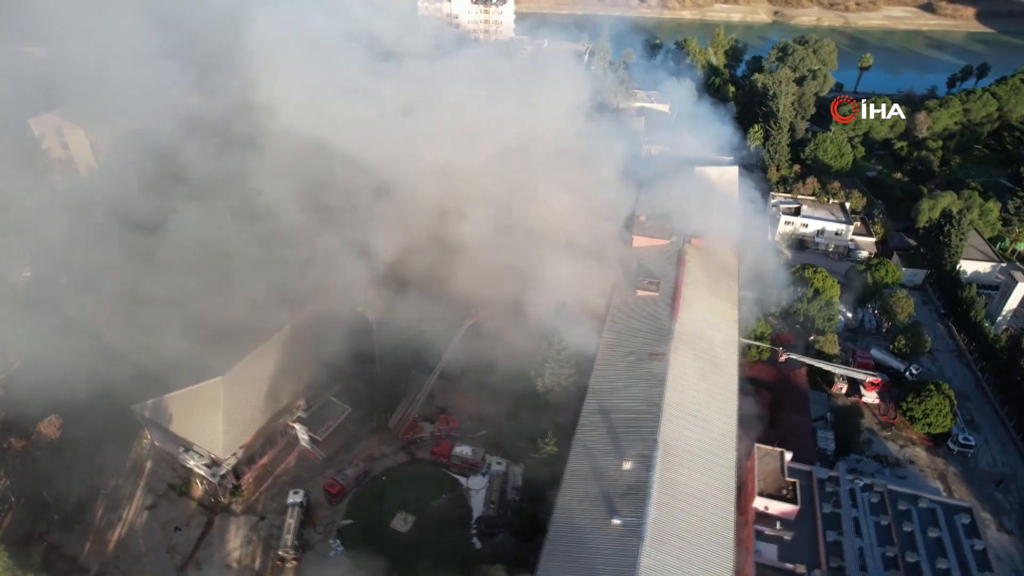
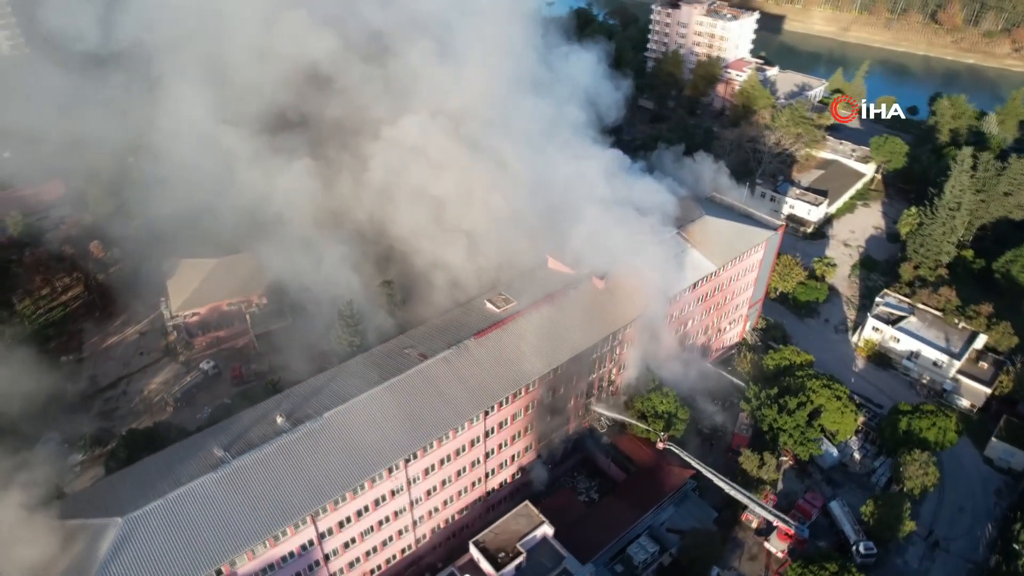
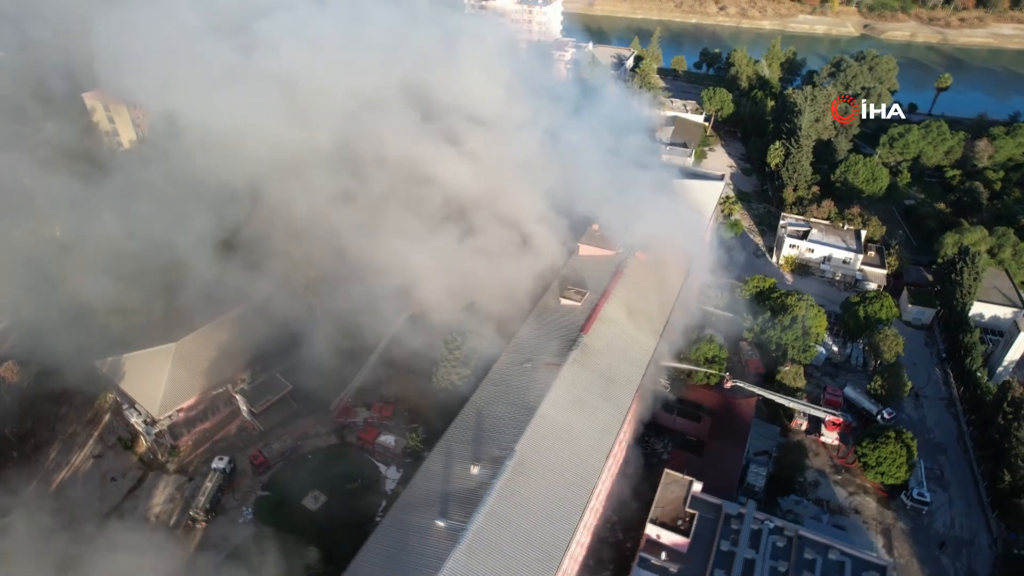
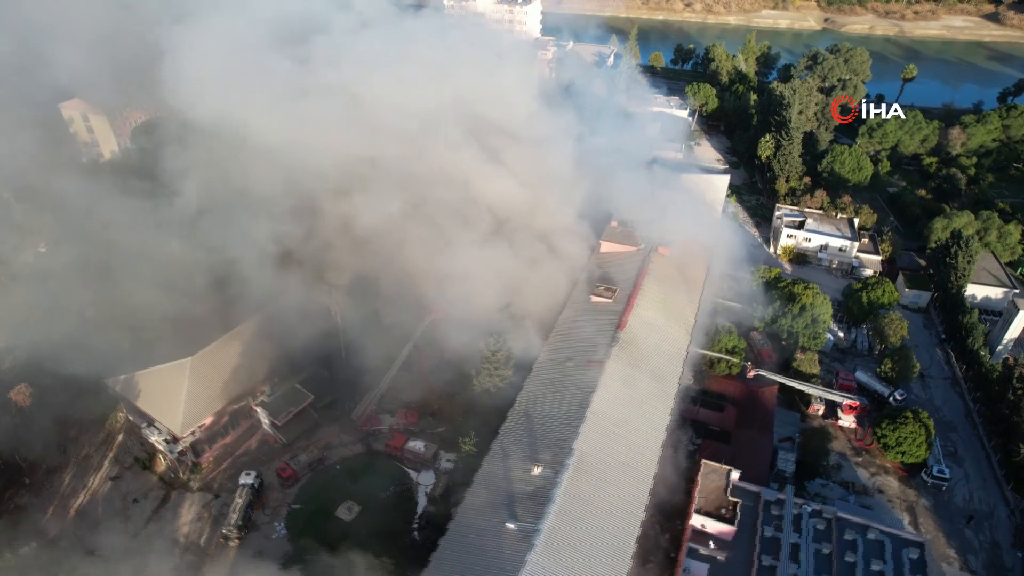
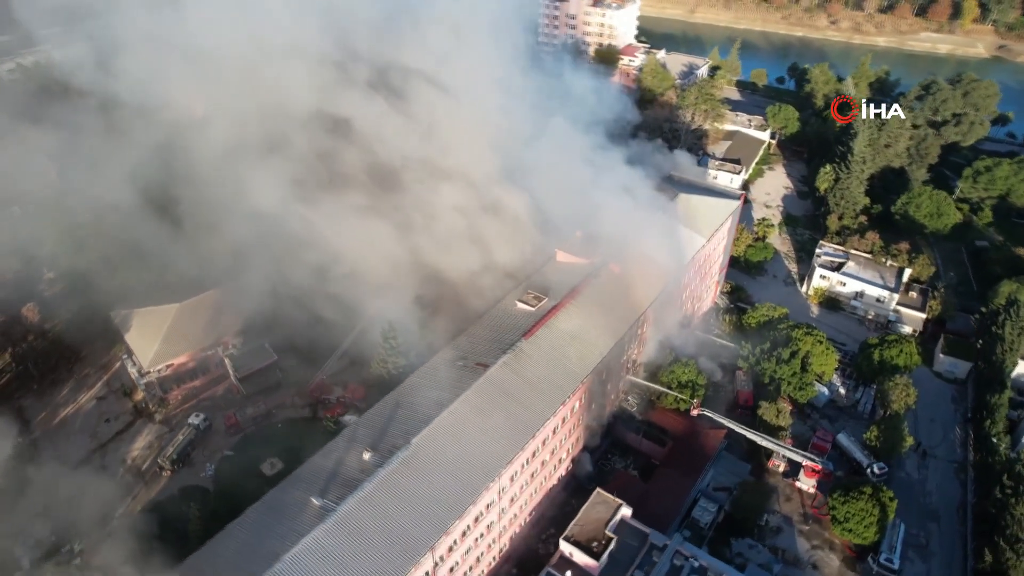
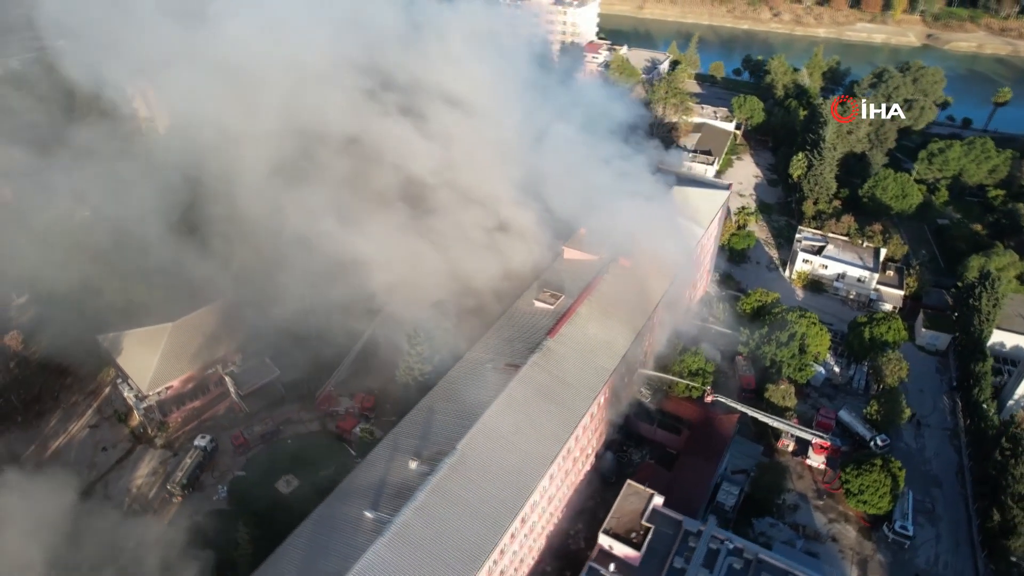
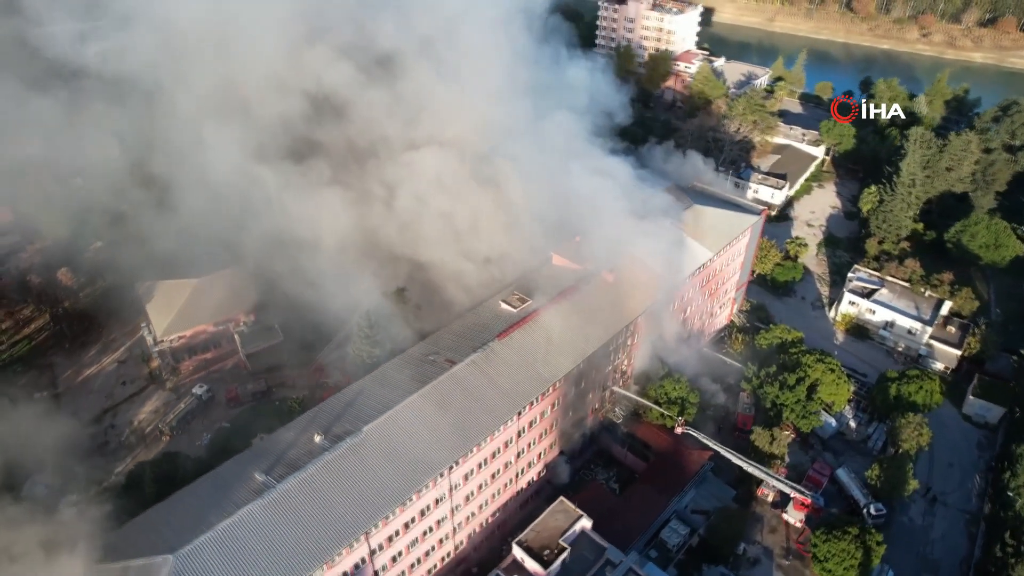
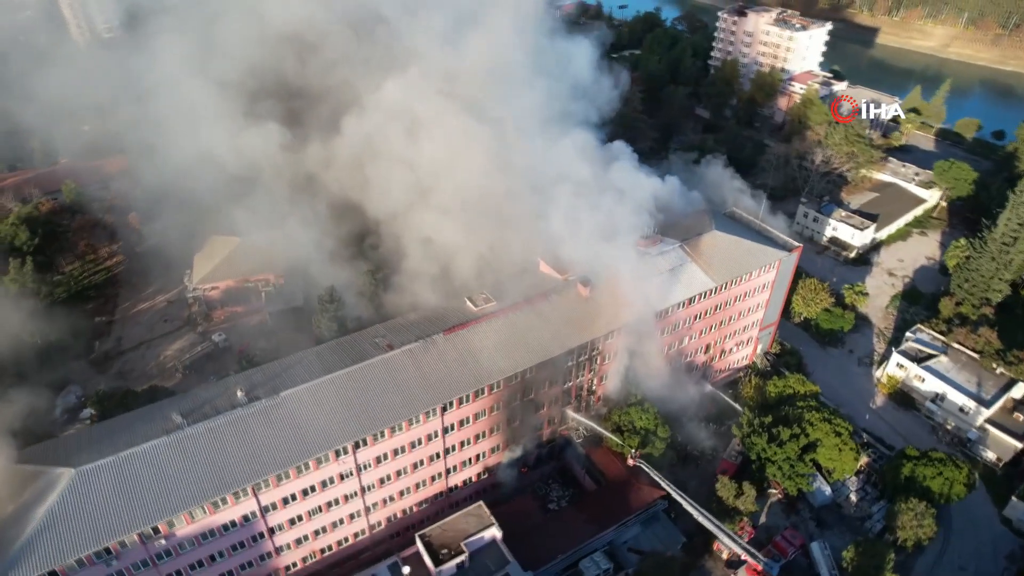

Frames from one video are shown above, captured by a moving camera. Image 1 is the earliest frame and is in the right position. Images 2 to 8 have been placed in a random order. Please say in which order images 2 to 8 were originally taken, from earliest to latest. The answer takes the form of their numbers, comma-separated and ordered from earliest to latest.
4, 3, 6, 5, 7, 2, 8
